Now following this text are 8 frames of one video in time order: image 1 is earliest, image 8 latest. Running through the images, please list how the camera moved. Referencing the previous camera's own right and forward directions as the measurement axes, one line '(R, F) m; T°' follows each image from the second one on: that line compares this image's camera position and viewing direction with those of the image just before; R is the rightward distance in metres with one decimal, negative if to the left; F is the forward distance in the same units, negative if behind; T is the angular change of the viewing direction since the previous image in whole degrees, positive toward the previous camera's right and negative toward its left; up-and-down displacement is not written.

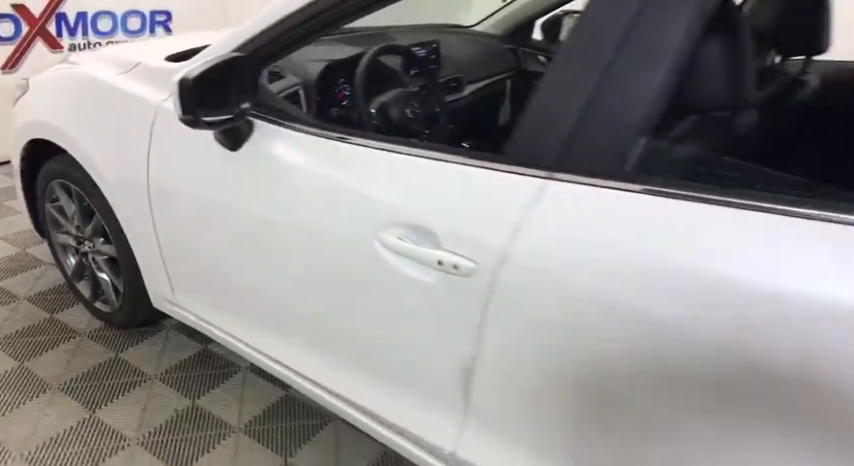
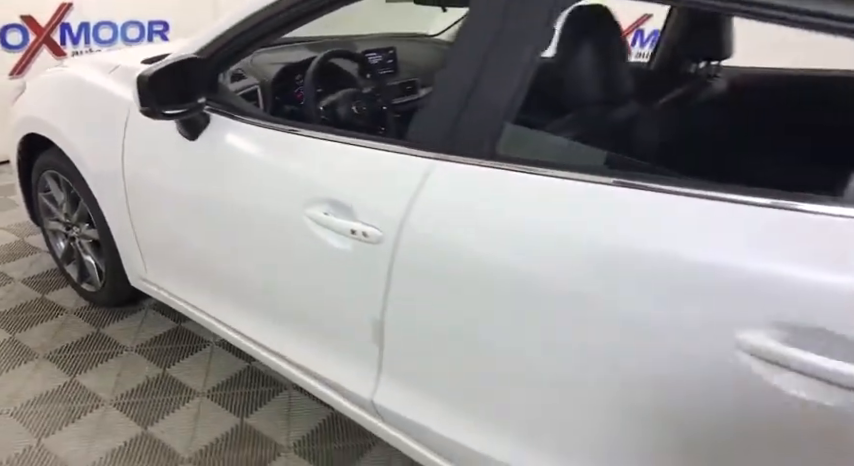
(+0.2, -0.2) m; -1°
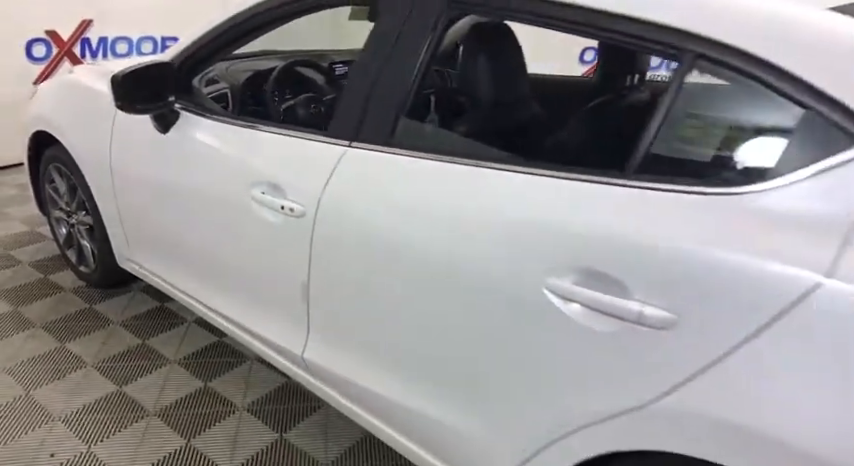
(+0.2, -0.2) m; -2°
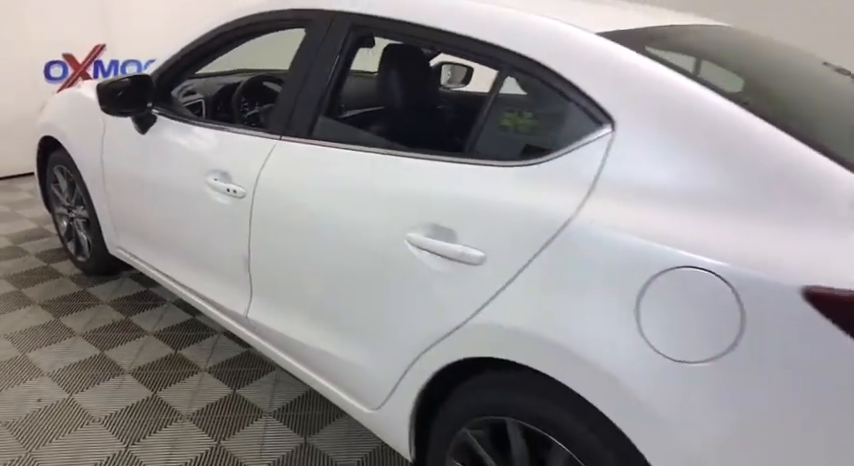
(+0.3, -0.3) m; -1°
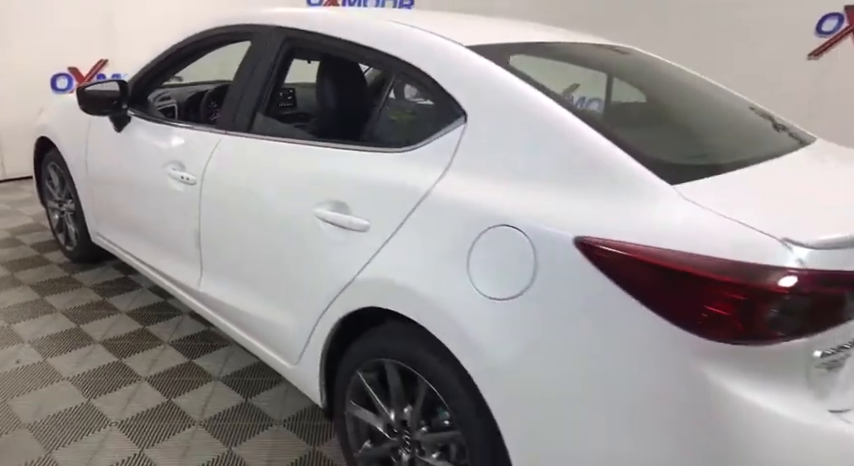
(+0.3, -0.2) m; -1°
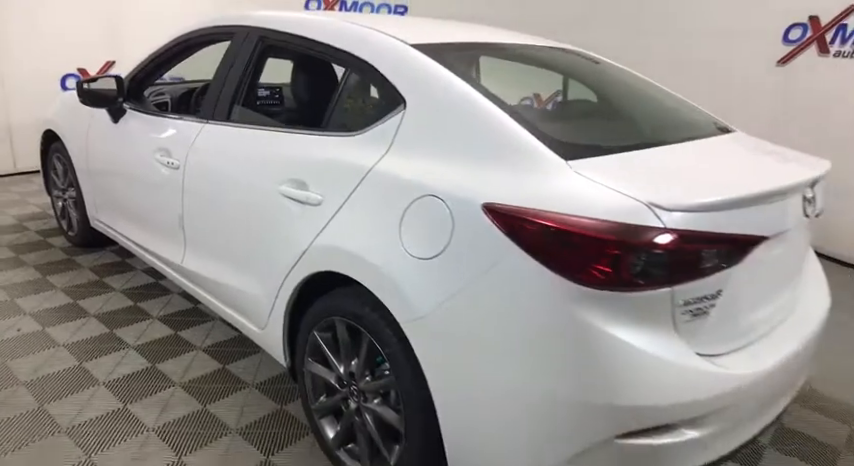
(+0.2, -0.2) m; -1°
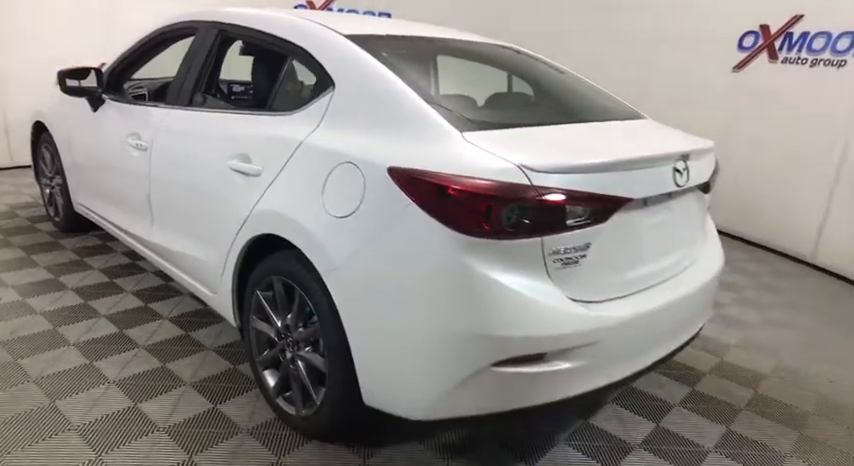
(+0.2, -0.2) m; 0°
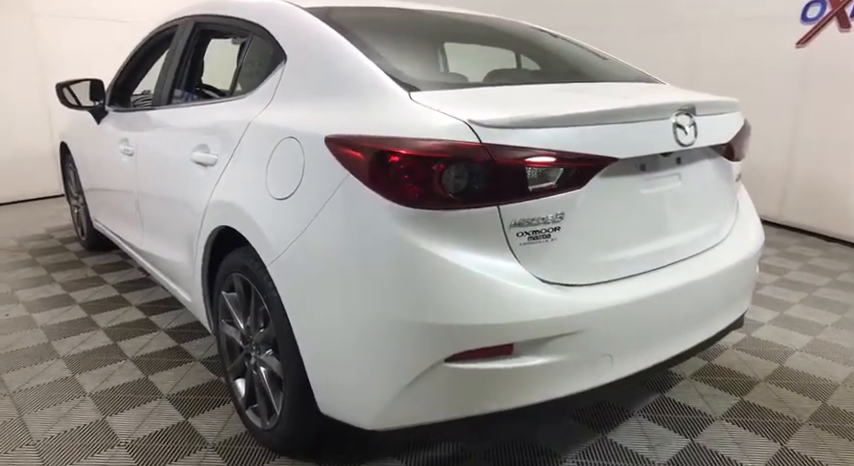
(+0.3, +0.2) m; -7°
